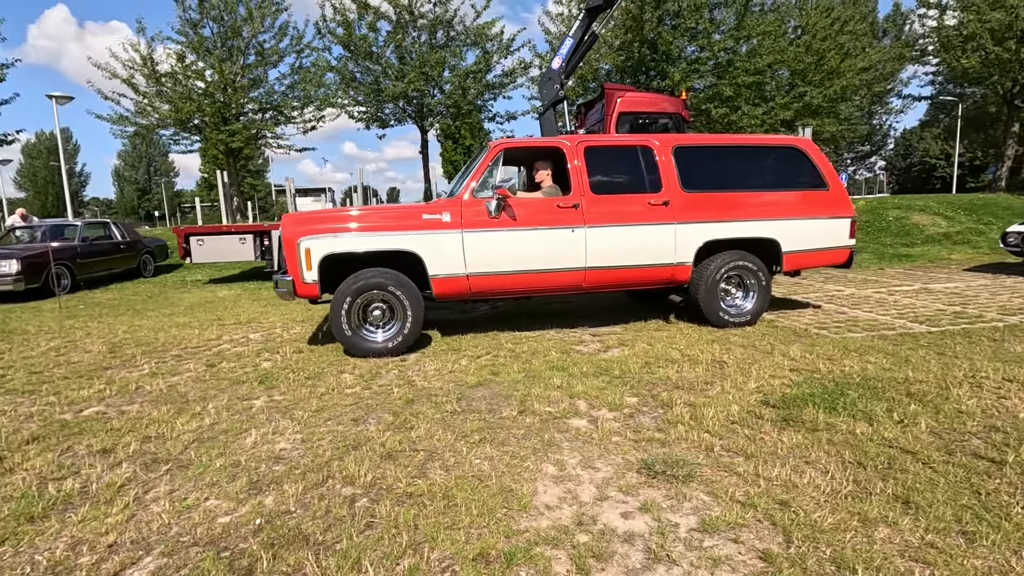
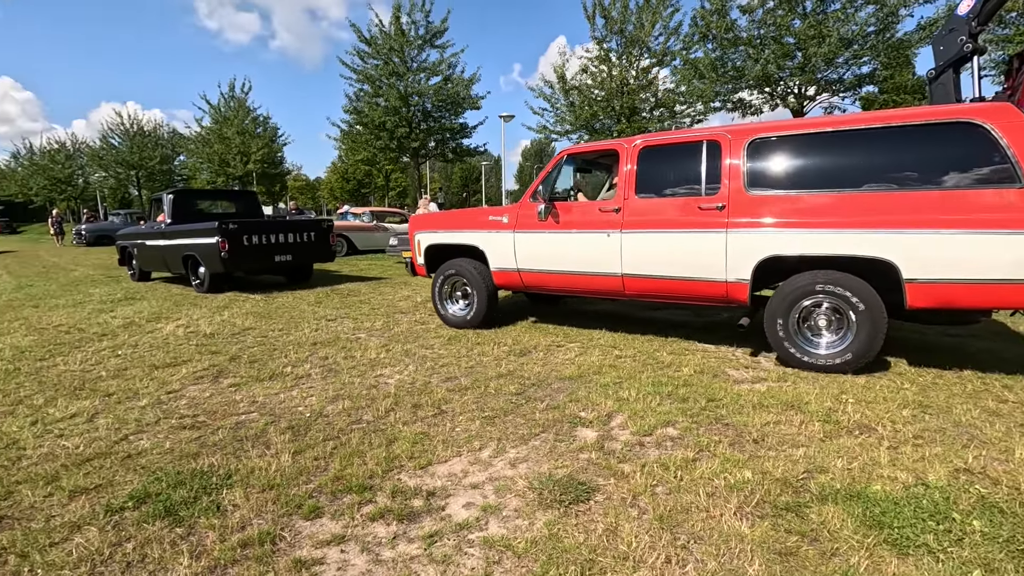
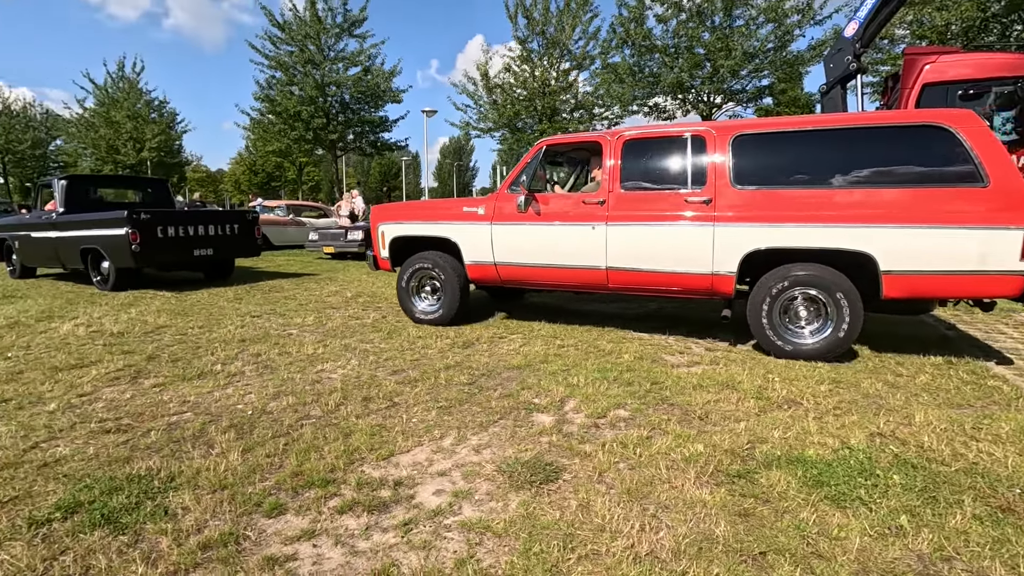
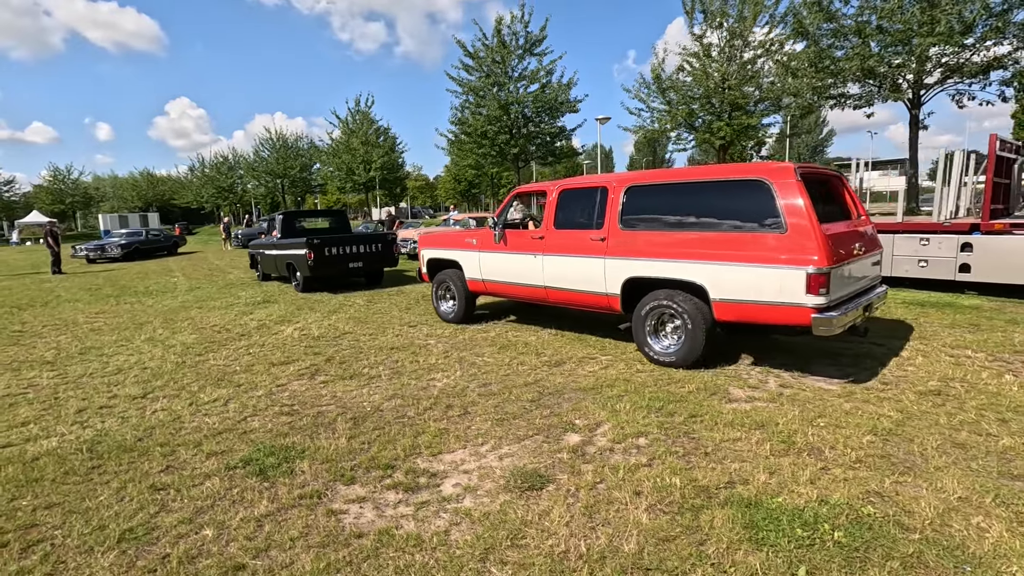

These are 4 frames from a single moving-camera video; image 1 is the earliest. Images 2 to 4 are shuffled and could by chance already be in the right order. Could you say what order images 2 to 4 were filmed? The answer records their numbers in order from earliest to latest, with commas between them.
3, 2, 4
